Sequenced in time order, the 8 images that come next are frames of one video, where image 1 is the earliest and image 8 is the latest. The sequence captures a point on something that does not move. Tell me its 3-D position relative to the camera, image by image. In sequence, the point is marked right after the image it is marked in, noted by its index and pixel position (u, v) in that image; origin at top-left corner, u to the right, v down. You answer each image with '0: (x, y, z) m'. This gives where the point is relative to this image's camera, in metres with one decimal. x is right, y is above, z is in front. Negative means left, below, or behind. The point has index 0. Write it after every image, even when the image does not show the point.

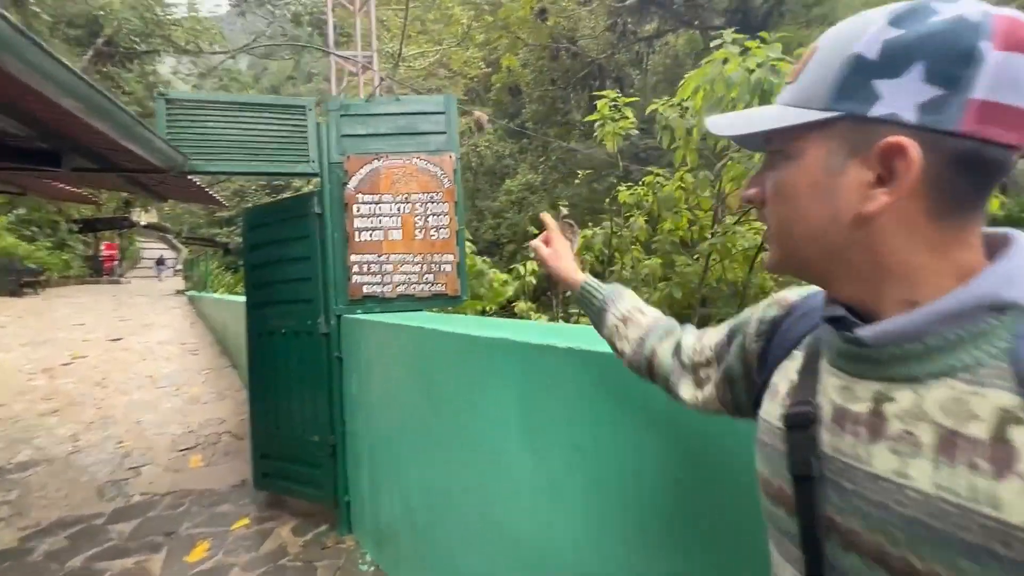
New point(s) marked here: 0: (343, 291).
0: (-1.7, 0.0, +4.8) m
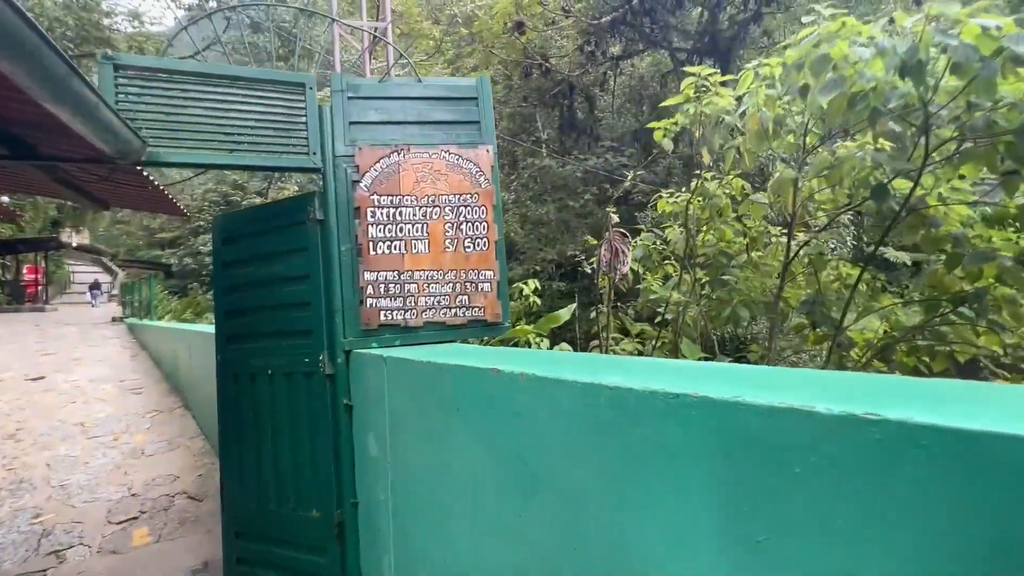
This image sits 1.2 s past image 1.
0: (-1.2, -0.2, +3.7) m
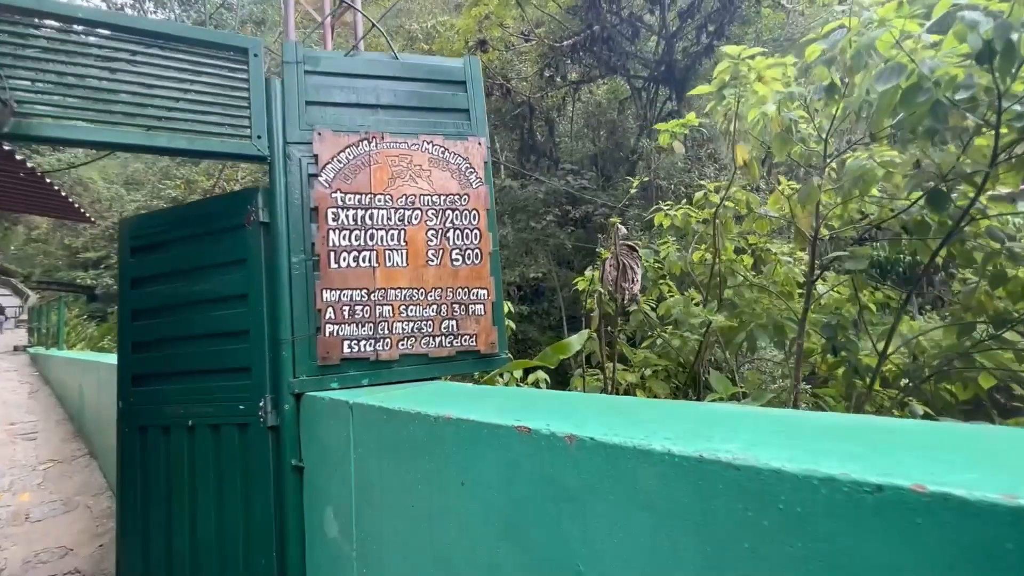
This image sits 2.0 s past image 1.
0: (-1.2, -0.4, +2.8) m
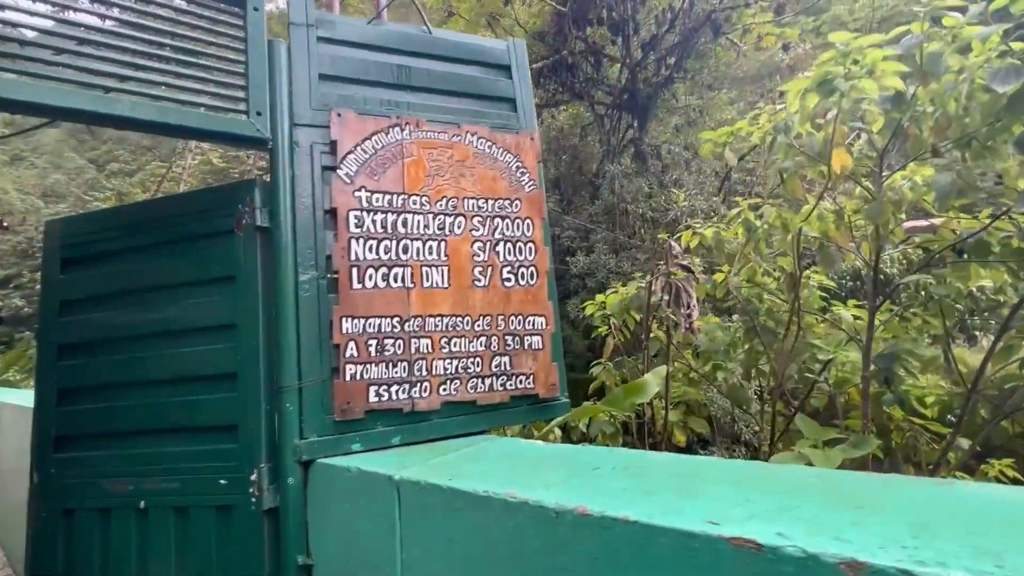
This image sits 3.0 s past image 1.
0: (-0.8, -0.5, +2.1) m
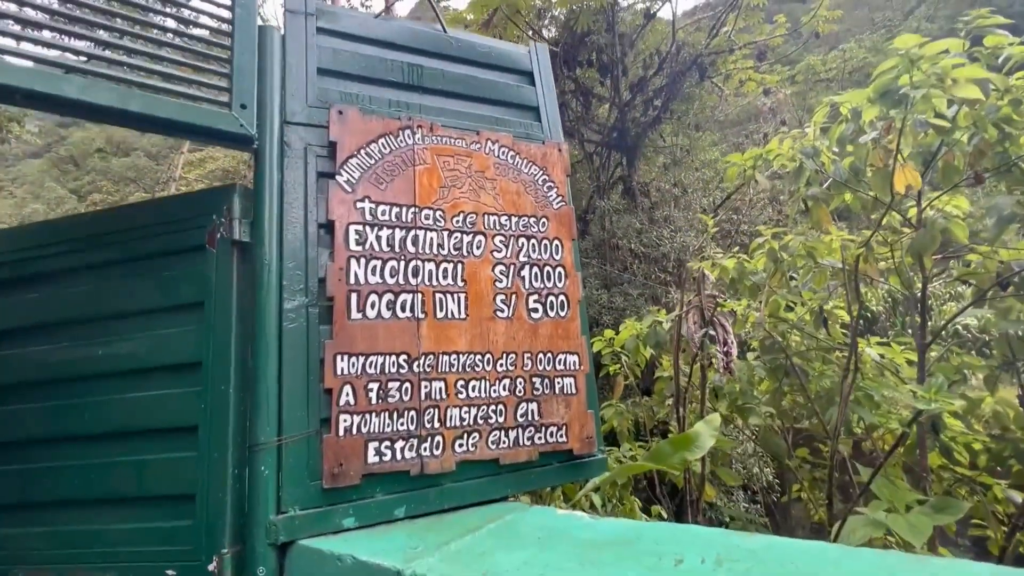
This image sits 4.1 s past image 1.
0: (-0.7, -0.6, +1.6) m
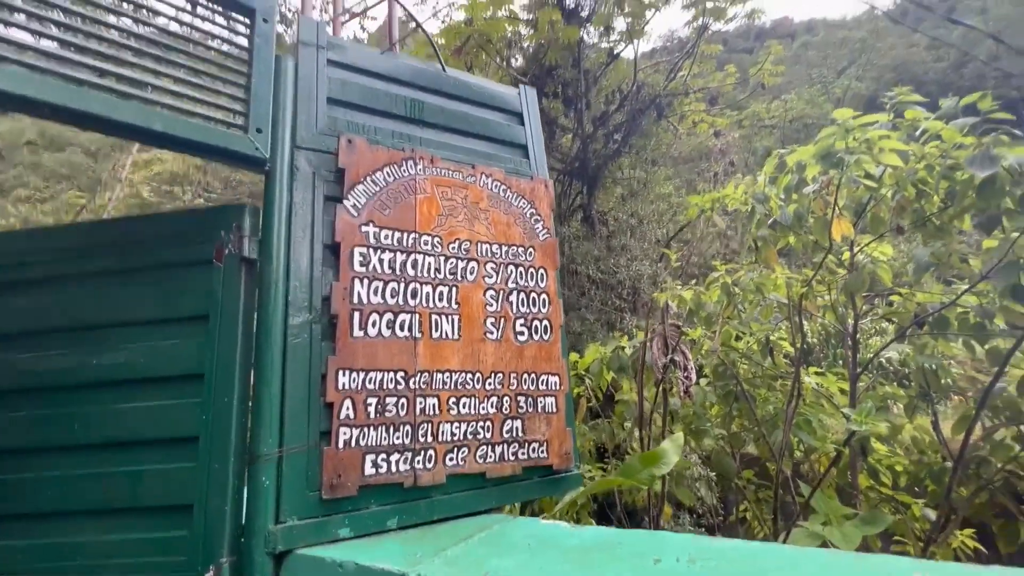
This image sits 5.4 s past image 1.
0: (-0.7, -0.7, +1.7) m
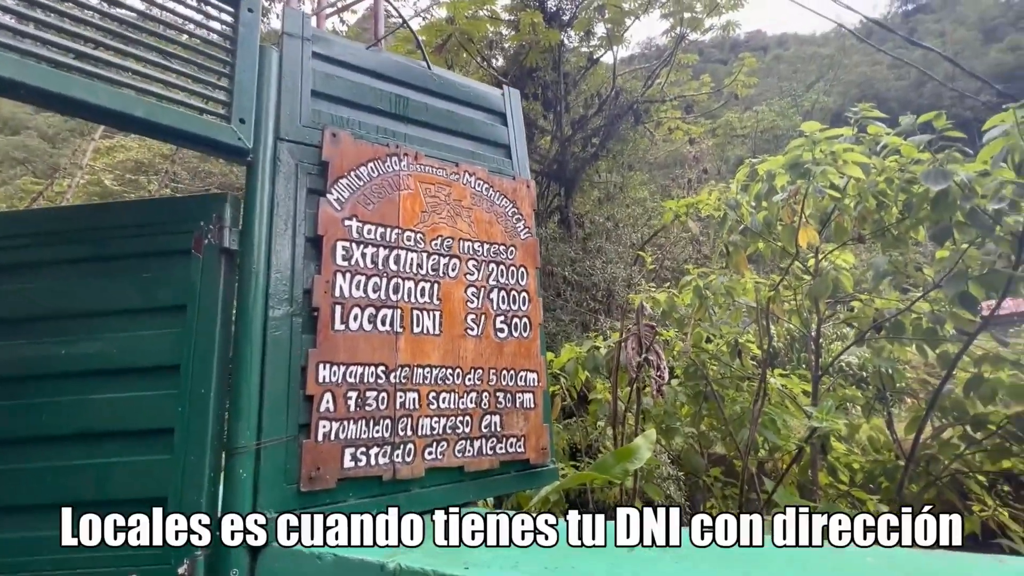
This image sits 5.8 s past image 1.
0: (-0.8, -0.6, +1.7) m
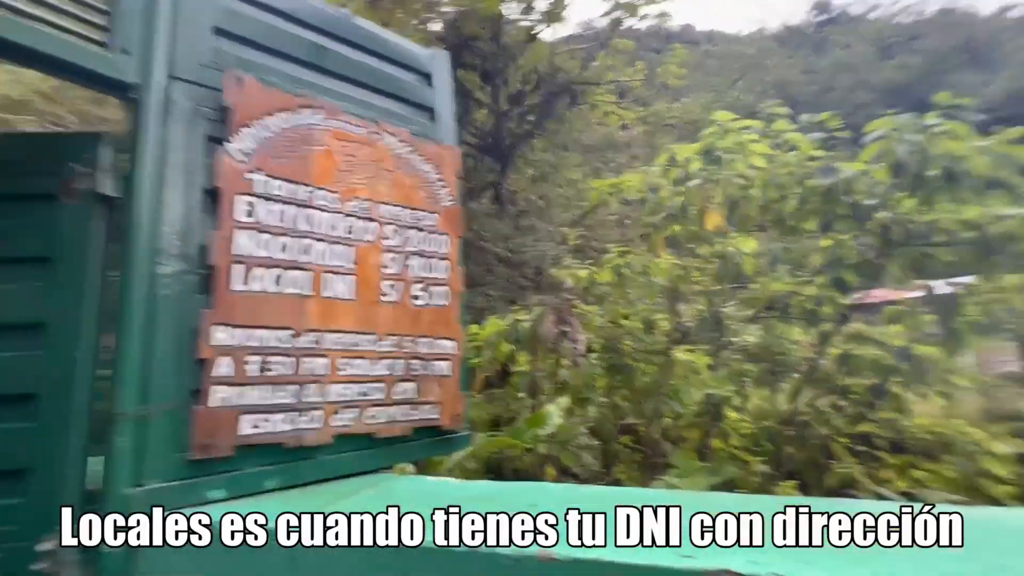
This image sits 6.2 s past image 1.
0: (-1.1, -0.5, +1.6) m
